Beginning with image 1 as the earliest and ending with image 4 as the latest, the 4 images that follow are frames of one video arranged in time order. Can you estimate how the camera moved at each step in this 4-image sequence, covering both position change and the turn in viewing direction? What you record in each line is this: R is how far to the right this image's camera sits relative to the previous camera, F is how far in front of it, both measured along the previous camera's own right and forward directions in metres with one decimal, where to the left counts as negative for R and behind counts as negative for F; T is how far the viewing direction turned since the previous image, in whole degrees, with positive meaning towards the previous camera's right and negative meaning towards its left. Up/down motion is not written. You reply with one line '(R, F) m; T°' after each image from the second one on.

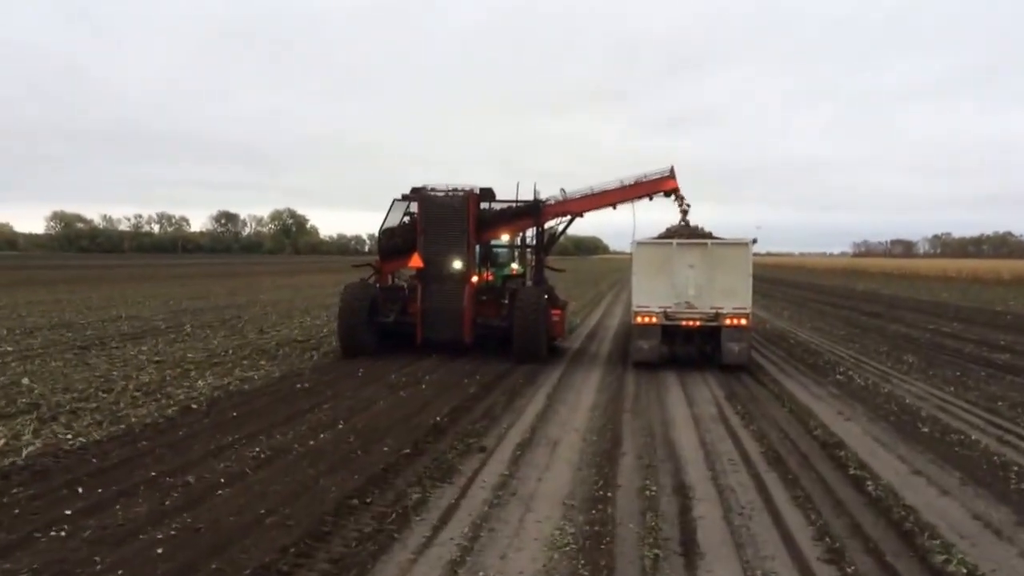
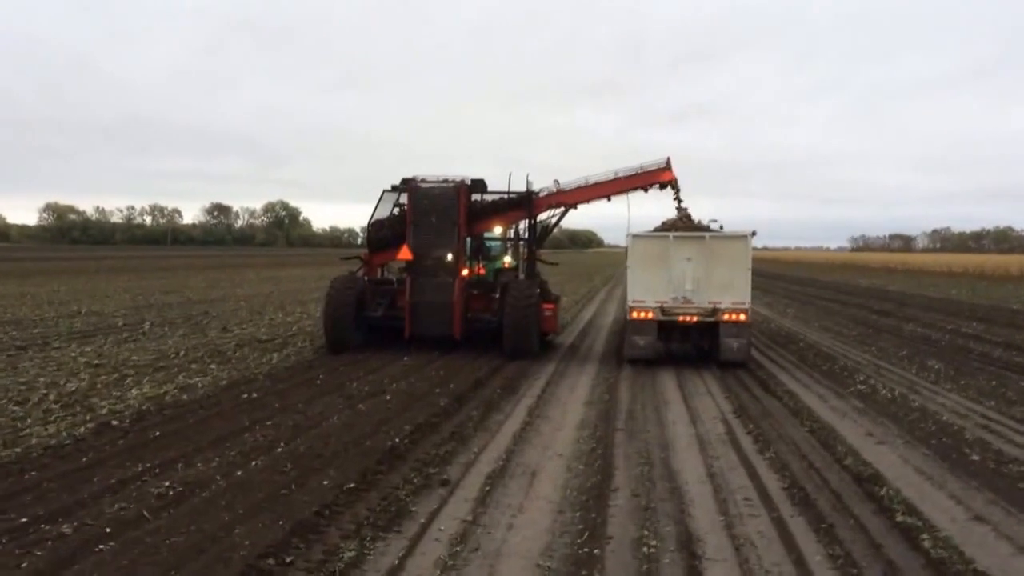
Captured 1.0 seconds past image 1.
(+0.2, +1.8) m; 0°
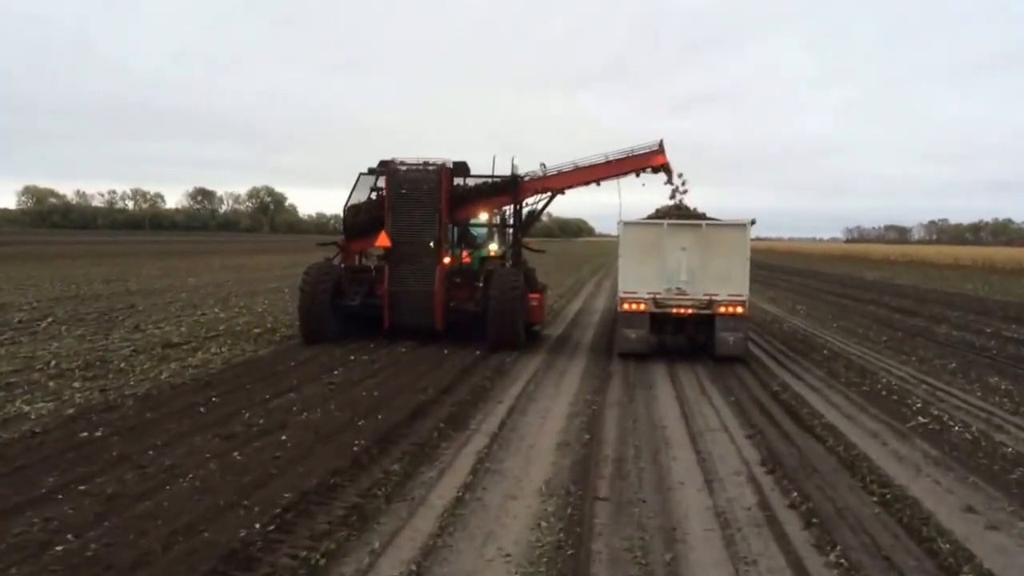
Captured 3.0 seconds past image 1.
(+0.5, +3.5) m; +1°
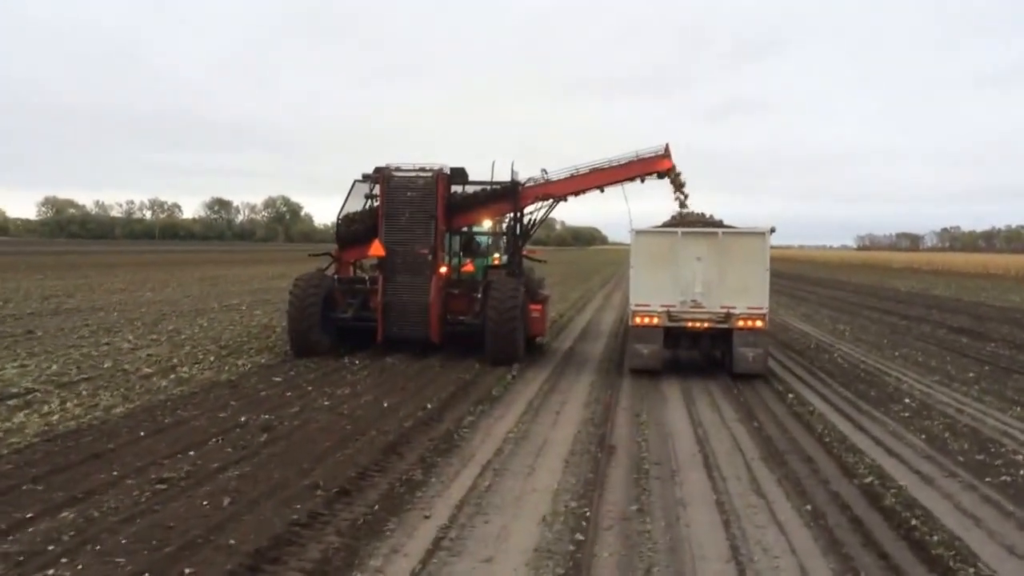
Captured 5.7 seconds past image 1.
(+0.6, +4.5) m; -1°
